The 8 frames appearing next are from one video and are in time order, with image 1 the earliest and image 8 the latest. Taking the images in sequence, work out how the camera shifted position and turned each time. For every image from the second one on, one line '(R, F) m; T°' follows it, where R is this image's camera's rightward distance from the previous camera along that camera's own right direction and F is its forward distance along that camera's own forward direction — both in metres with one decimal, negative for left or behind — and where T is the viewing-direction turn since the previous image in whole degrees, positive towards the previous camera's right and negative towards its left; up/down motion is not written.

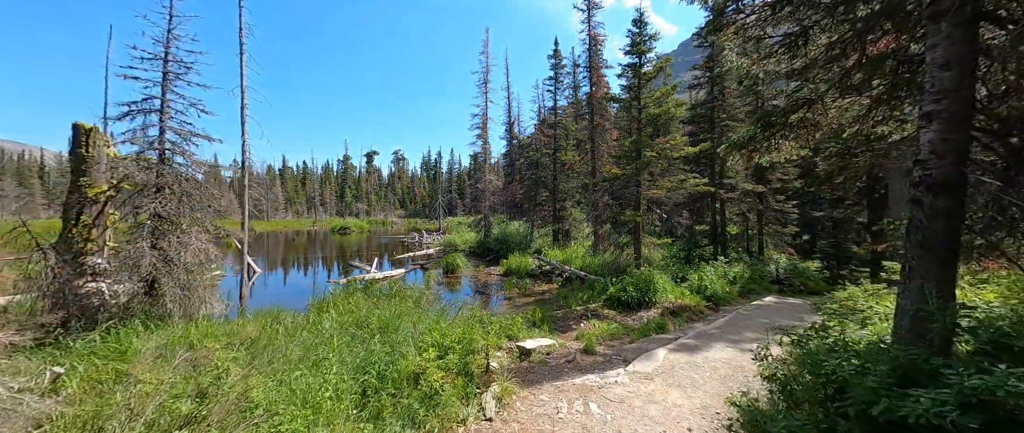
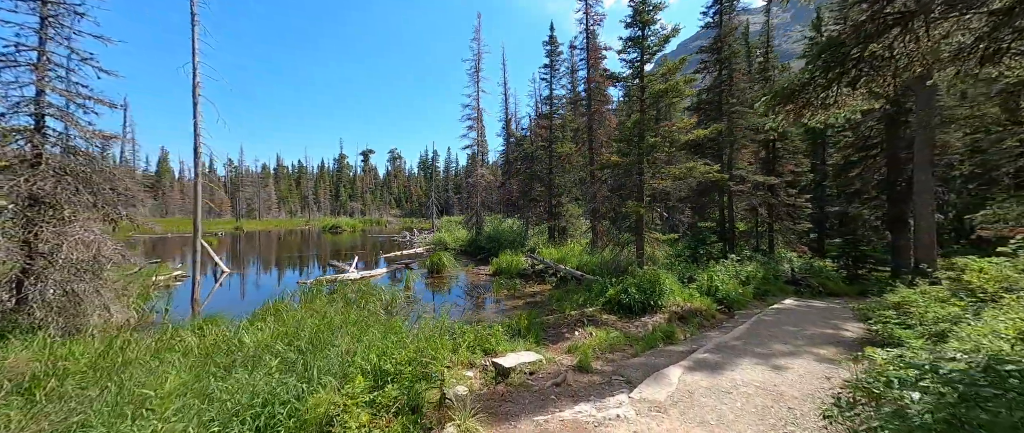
(+0.3, +1.3) m; 0°
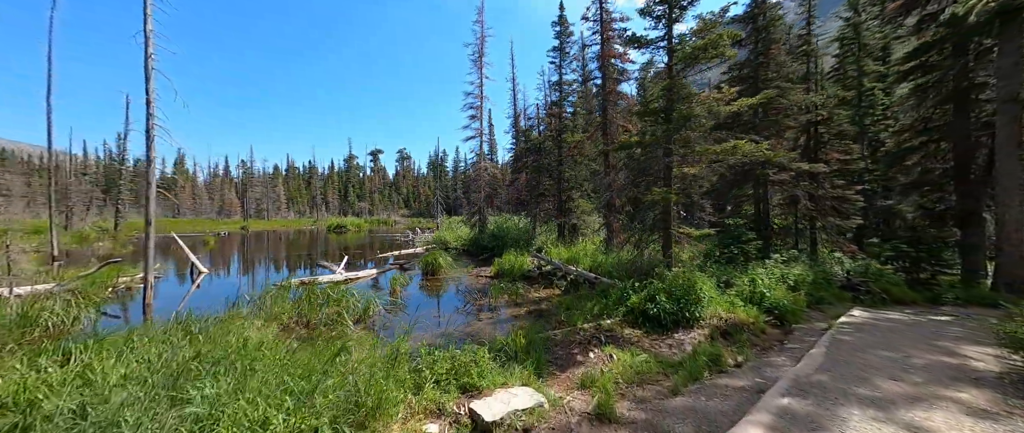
(+0.2, +1.7) m; -2°
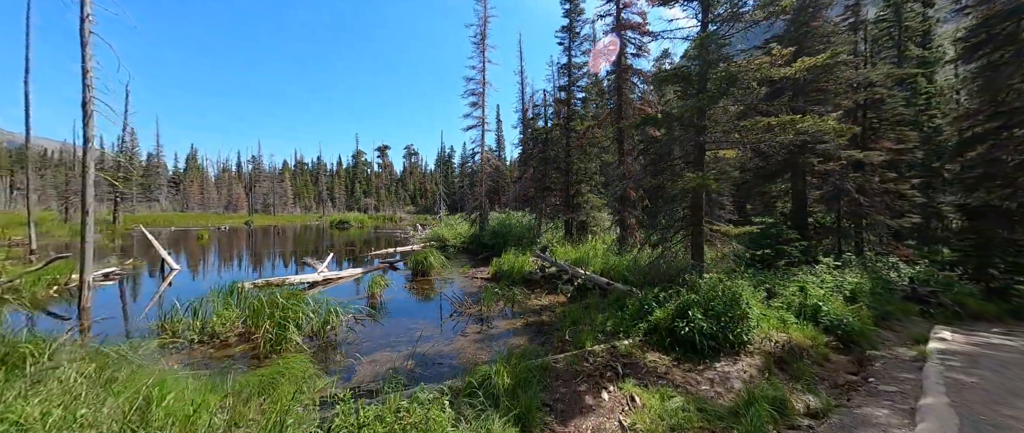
(+0.3, +1.5) m; -1°
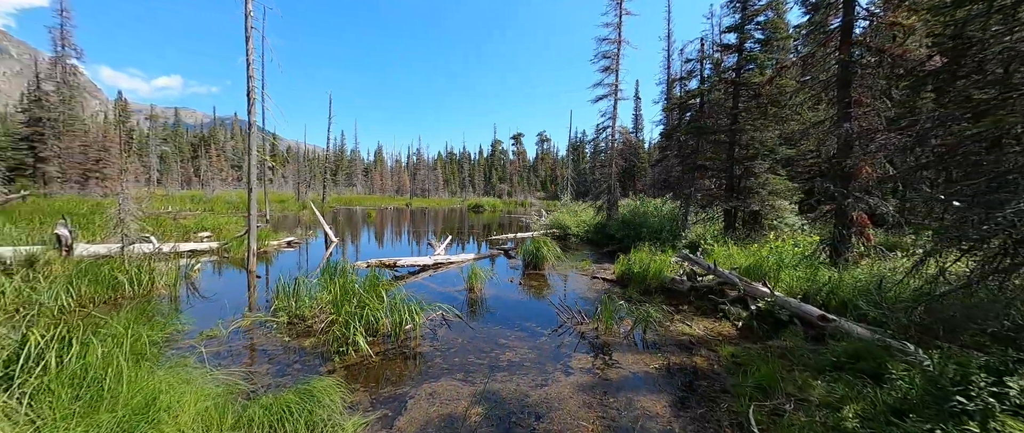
(0.0, +2.2) m; -21°
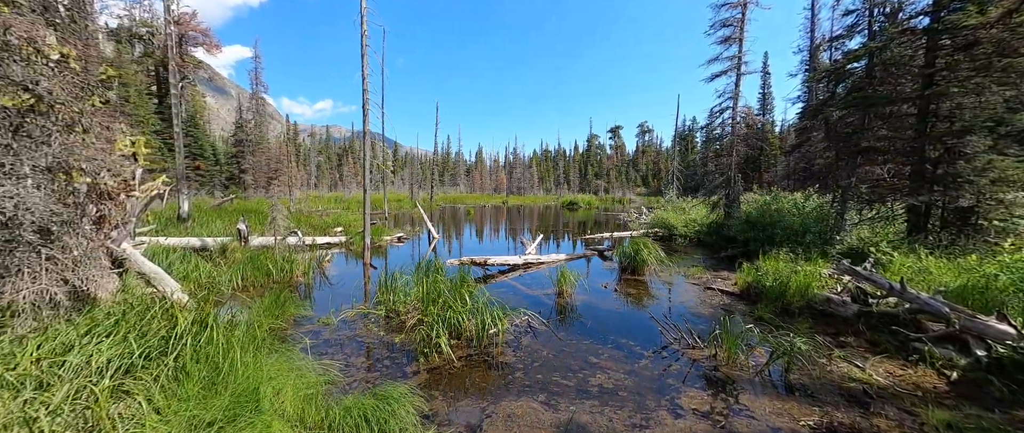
(0.0, +0.6) m; -16°
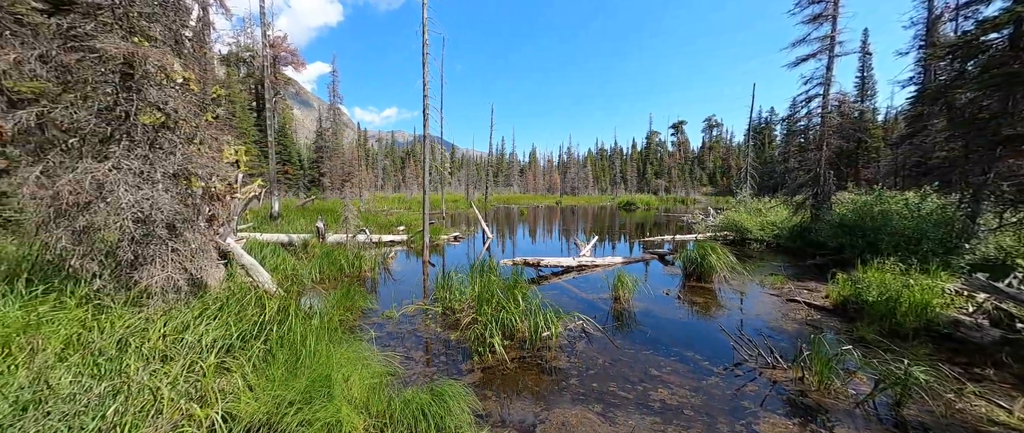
(0.0, +0.1) m; -9°
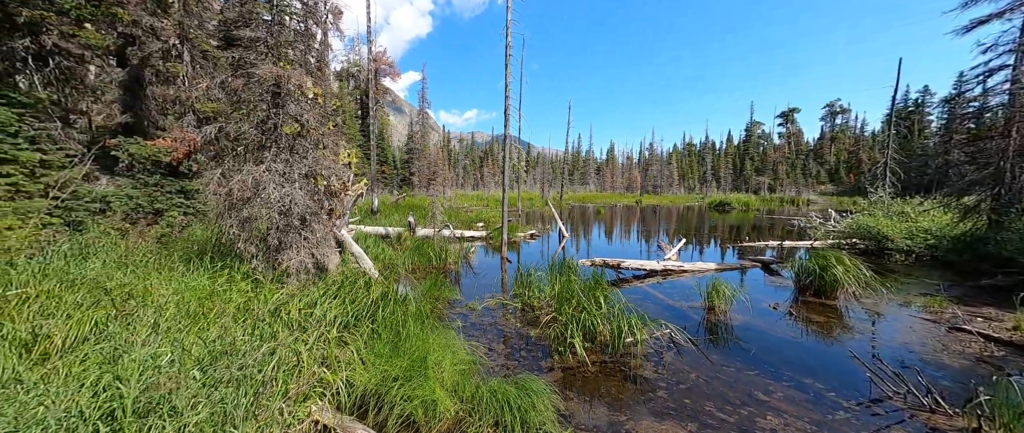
(-0.1, 0.0) m; -13°
